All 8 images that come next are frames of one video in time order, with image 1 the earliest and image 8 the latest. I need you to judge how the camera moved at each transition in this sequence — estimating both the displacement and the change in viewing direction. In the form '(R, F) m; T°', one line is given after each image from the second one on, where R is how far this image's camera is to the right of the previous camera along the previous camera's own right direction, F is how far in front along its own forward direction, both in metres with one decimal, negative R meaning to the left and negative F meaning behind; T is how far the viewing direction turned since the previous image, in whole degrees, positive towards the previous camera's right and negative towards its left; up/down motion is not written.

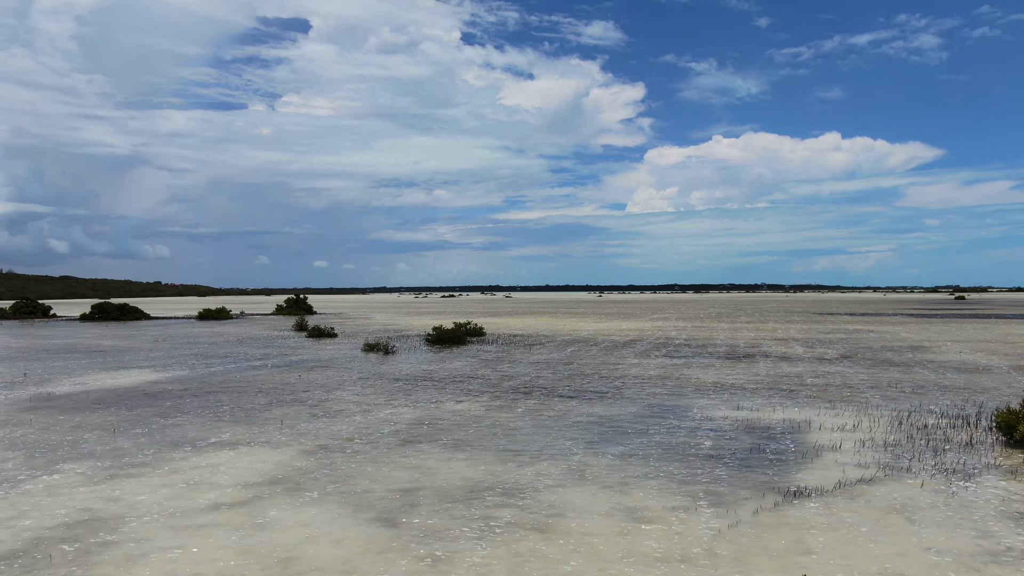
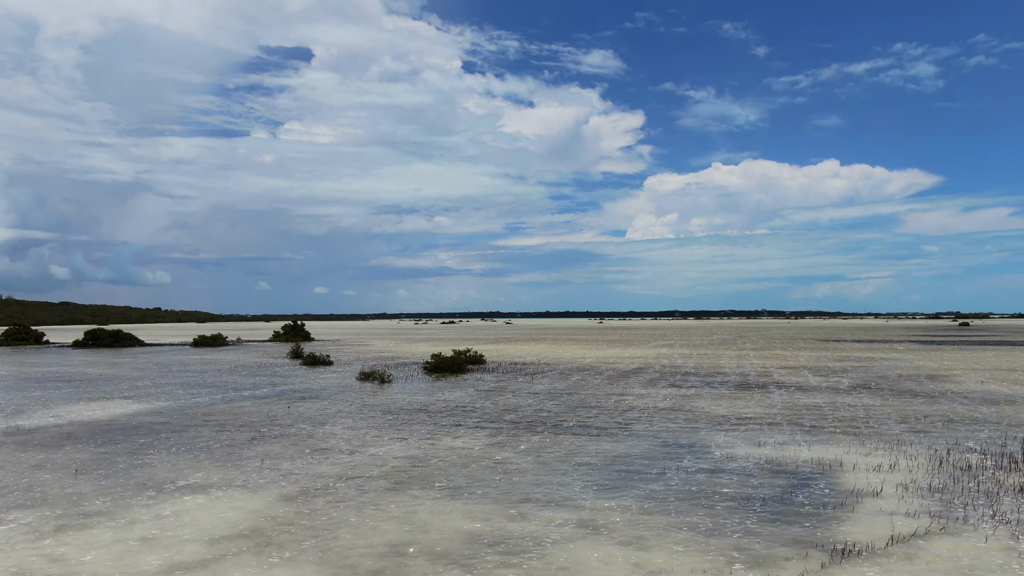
(0.0, +1.2) m; 0°
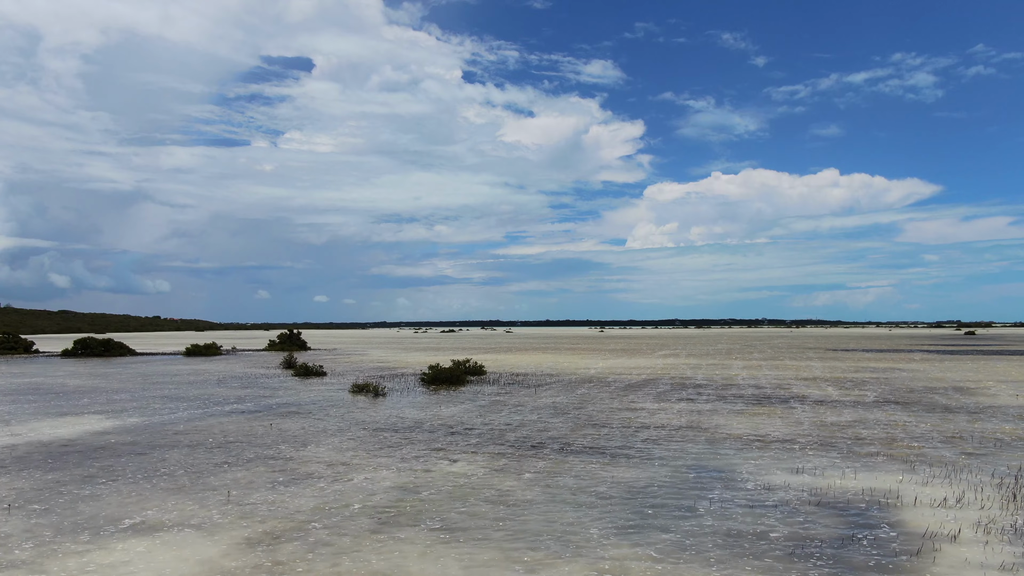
(-0.1, +1.9) m; 0°
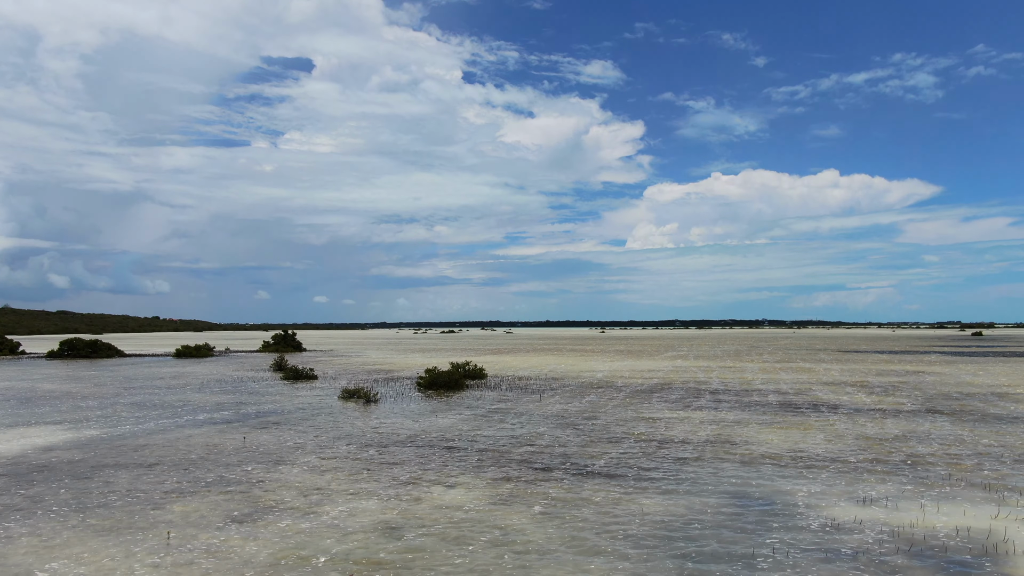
(-0.1, +2.4) m; 0°
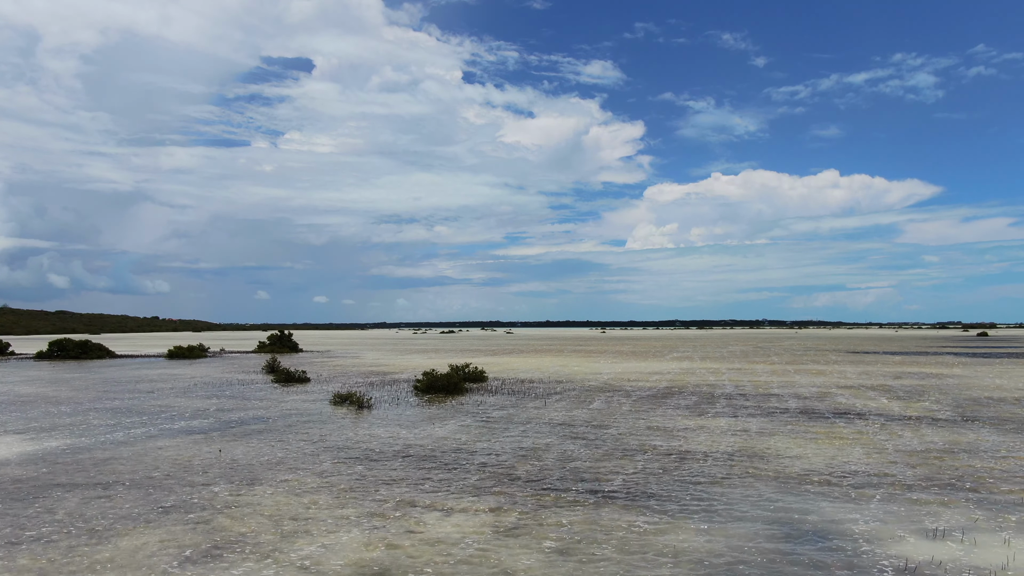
(-0.1, +1.8) m; 0°
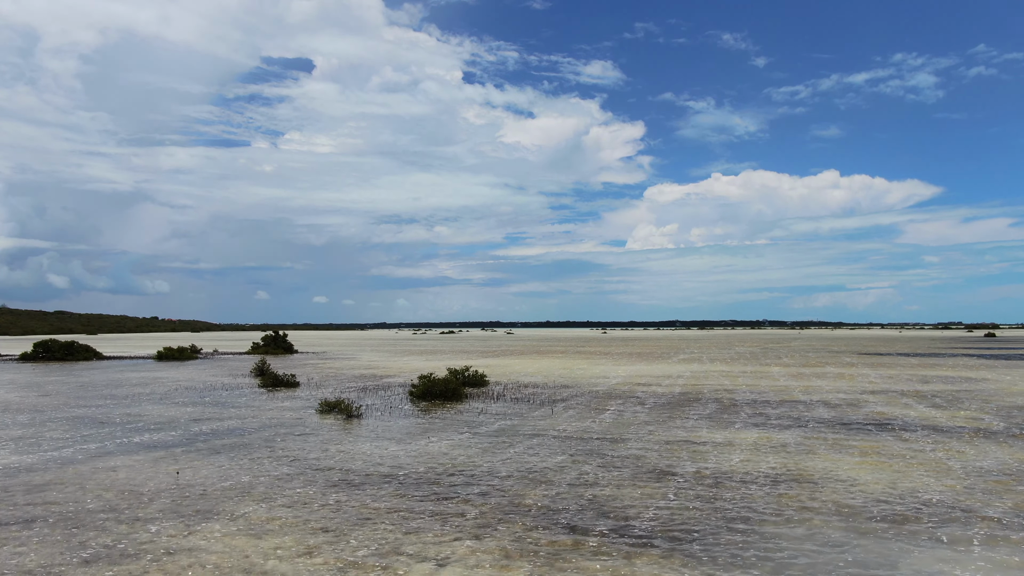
(-0.1, +2.4) m; 0°
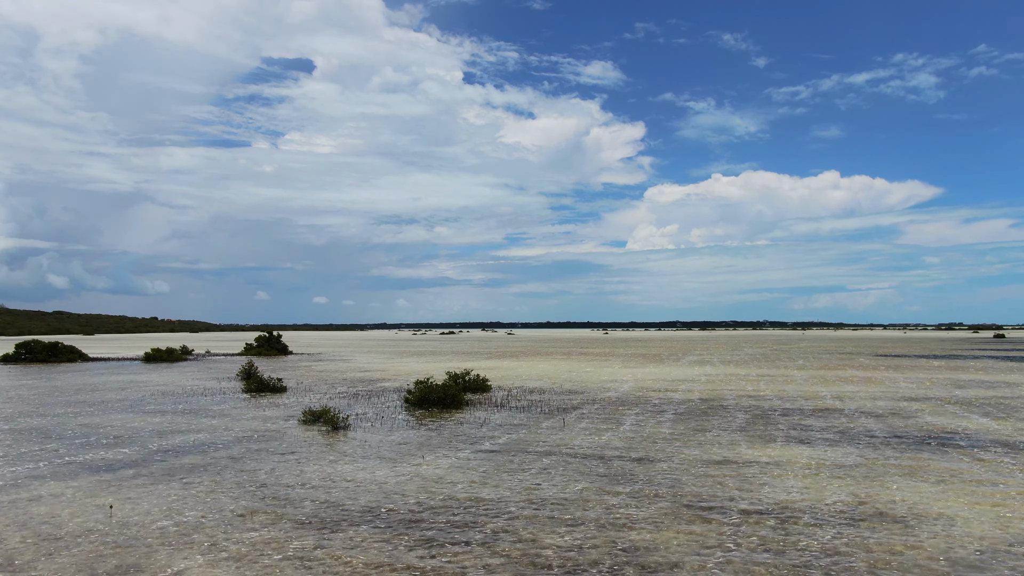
(-0.2, +2.8) m; 0°
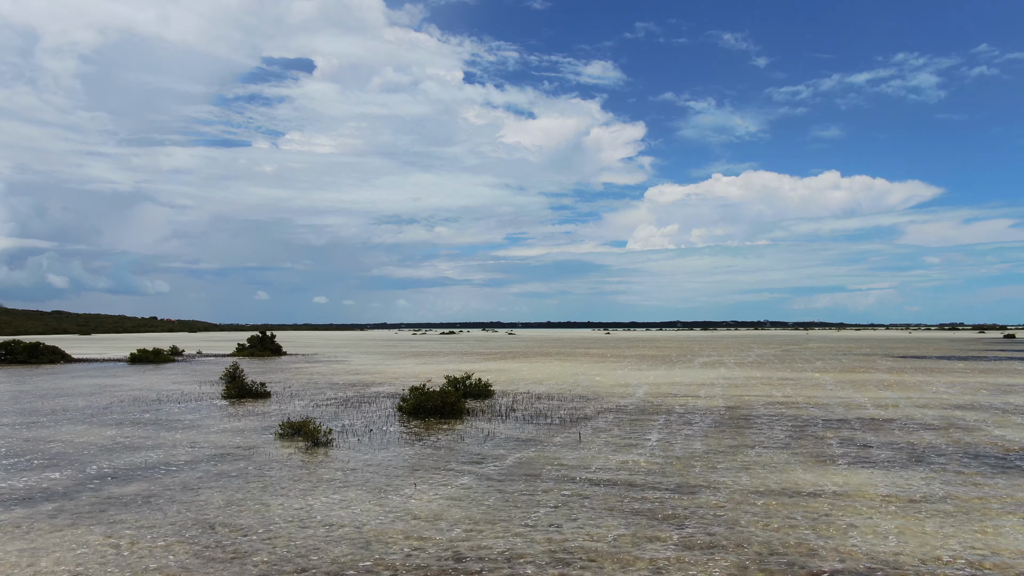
(-0.2, +2.9) m; 0°
